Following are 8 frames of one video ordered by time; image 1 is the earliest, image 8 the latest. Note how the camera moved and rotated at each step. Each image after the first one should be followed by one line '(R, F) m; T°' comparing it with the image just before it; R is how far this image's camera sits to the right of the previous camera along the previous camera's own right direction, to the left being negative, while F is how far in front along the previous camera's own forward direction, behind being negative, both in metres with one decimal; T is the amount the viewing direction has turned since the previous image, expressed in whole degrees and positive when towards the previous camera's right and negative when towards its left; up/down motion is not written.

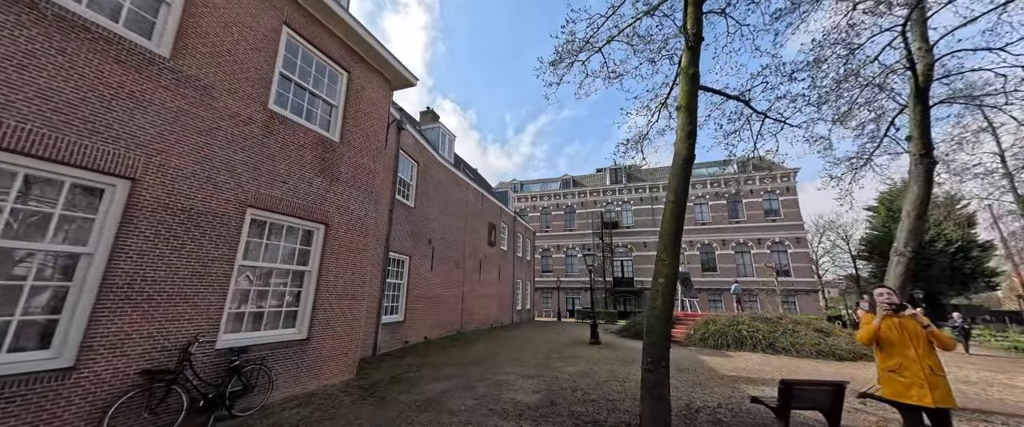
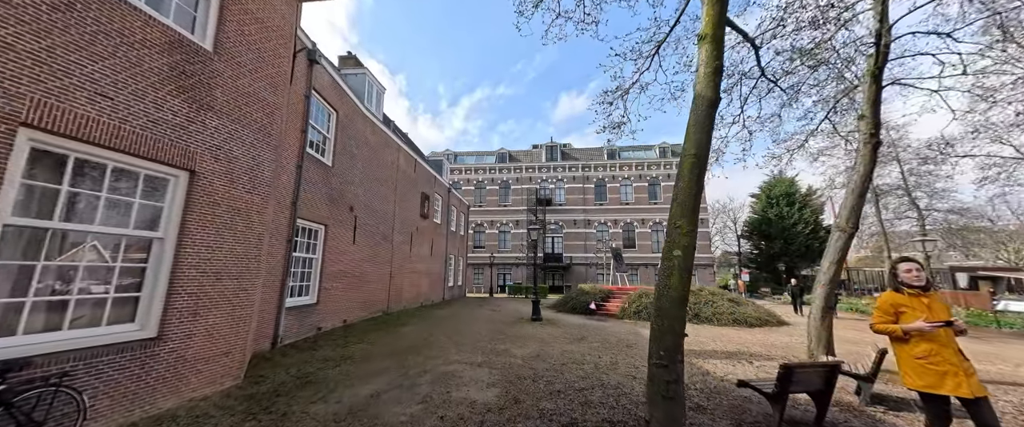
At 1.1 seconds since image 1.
(-0.3, +1.1) m; +12°
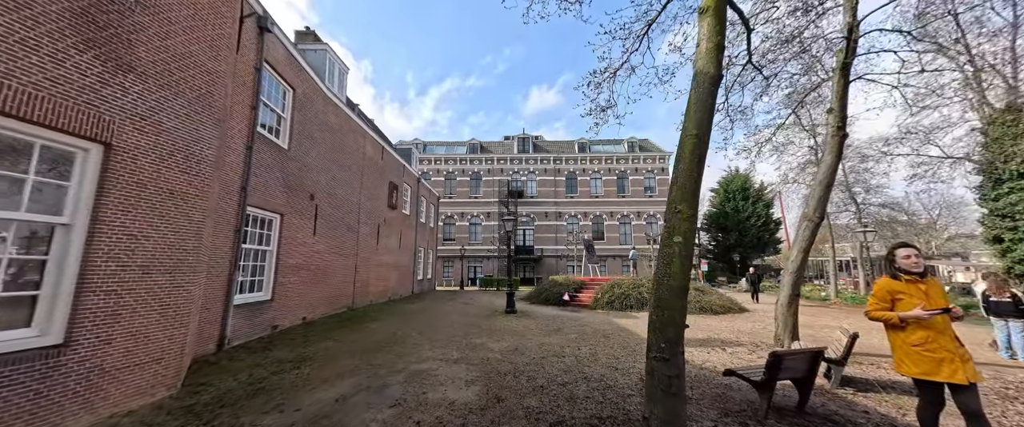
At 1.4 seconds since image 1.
(-0.1, +0.3) m; +5°
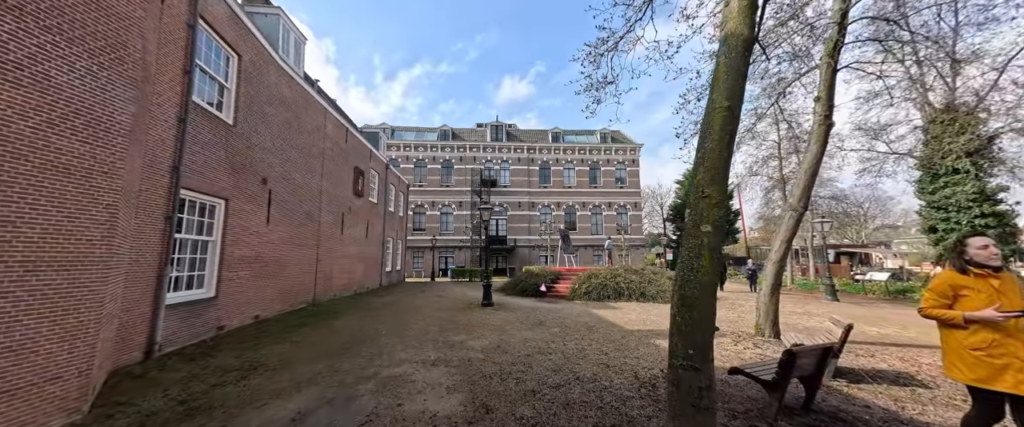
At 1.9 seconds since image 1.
(-0.2, +0.5) m; +5°
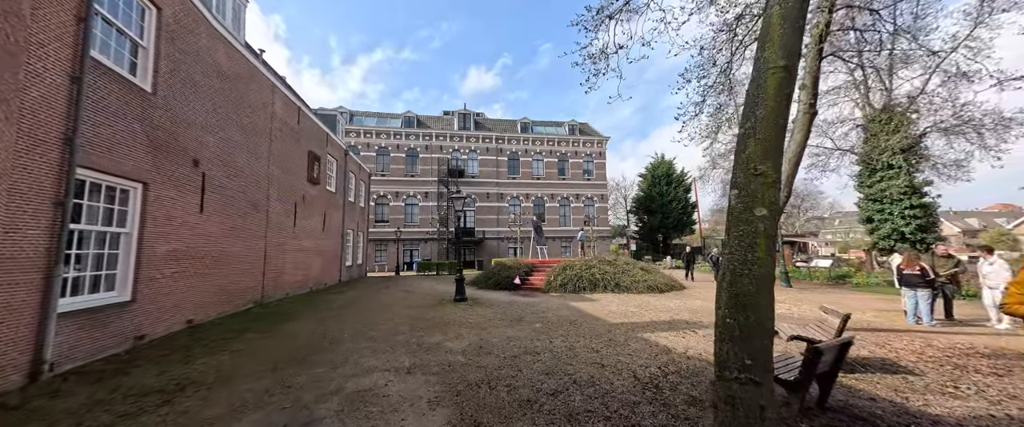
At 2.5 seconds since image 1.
(-0.3, +0.5) m; +6°
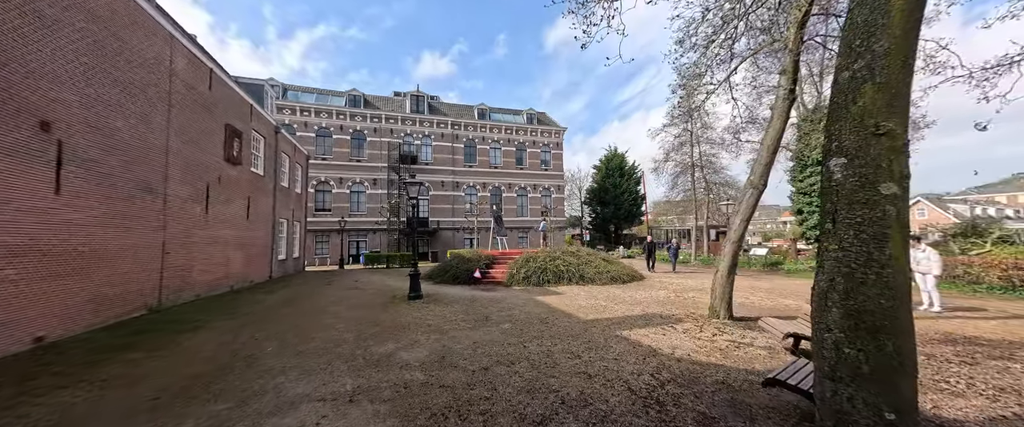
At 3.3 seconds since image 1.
(-0.2, +0.8) m; +8°
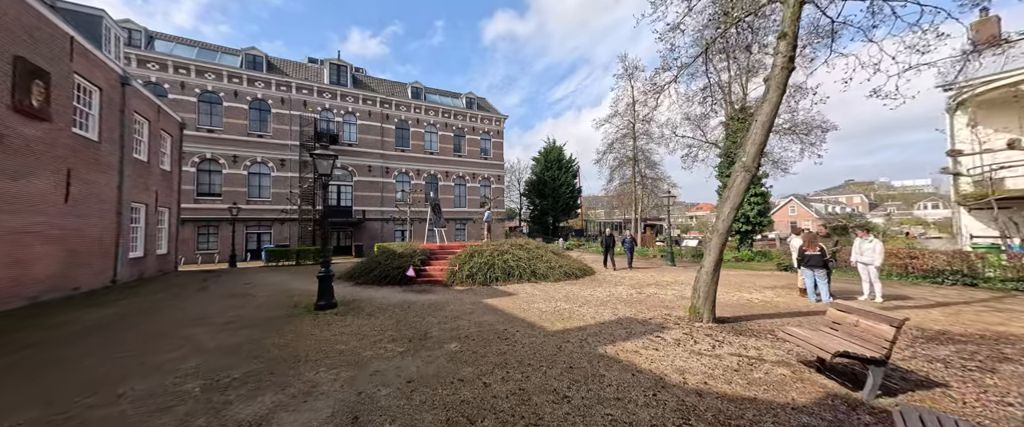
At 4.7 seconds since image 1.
(-0.2, +1.5) m; +11°
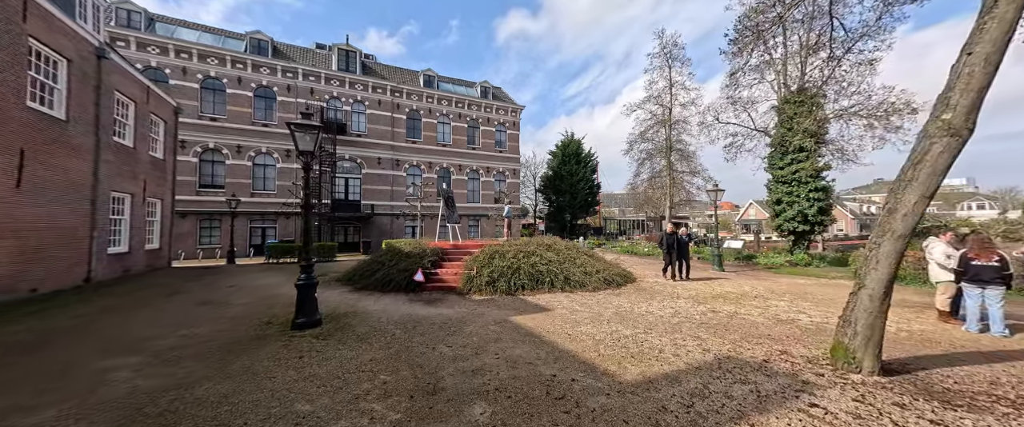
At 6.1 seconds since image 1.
(-0.4, +1.7) m; -2°
